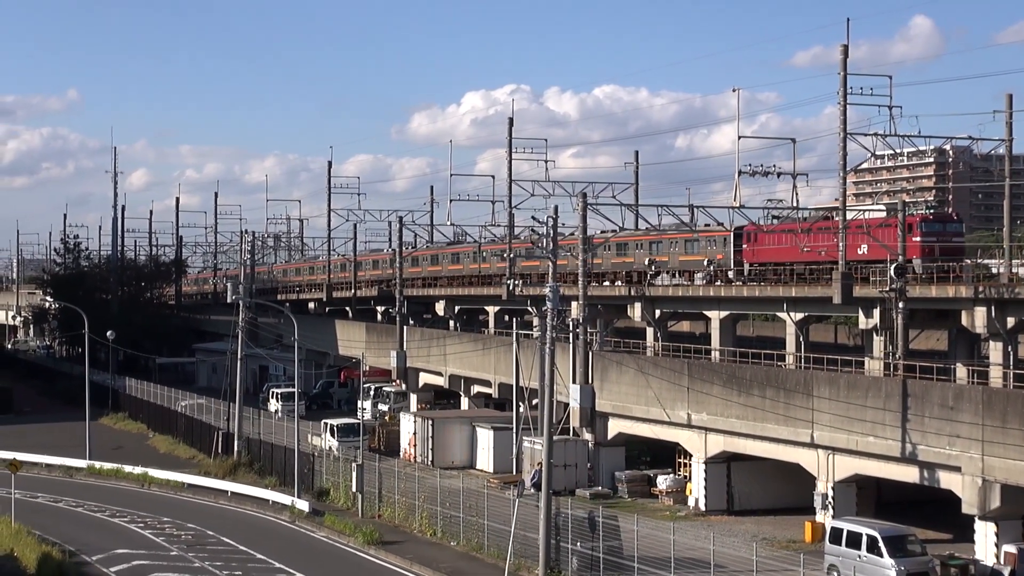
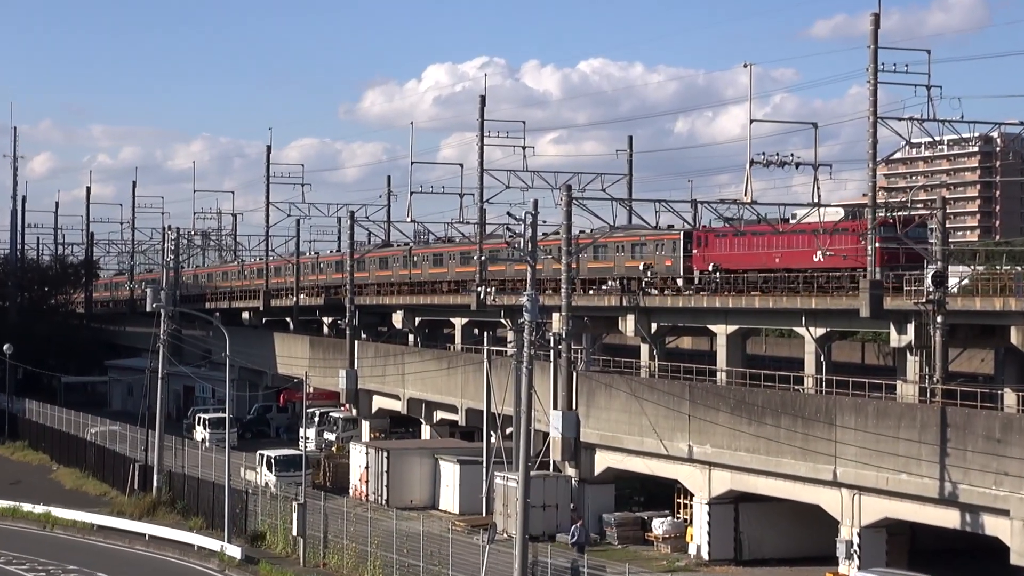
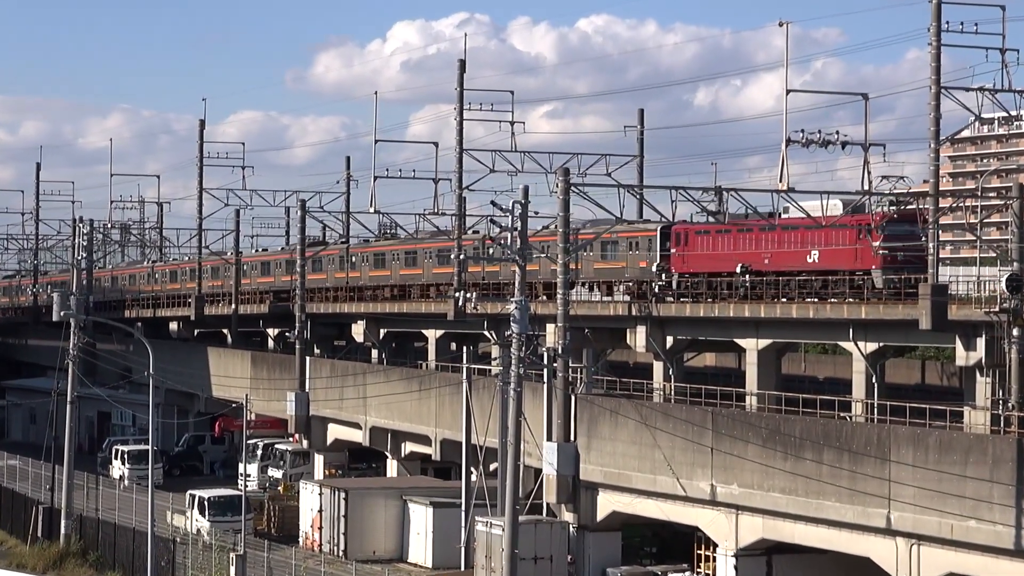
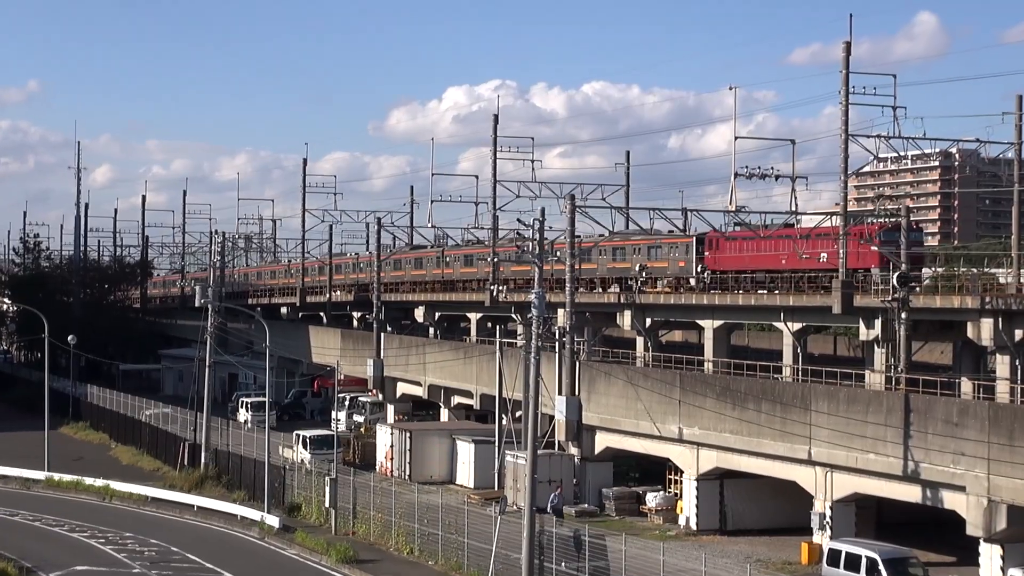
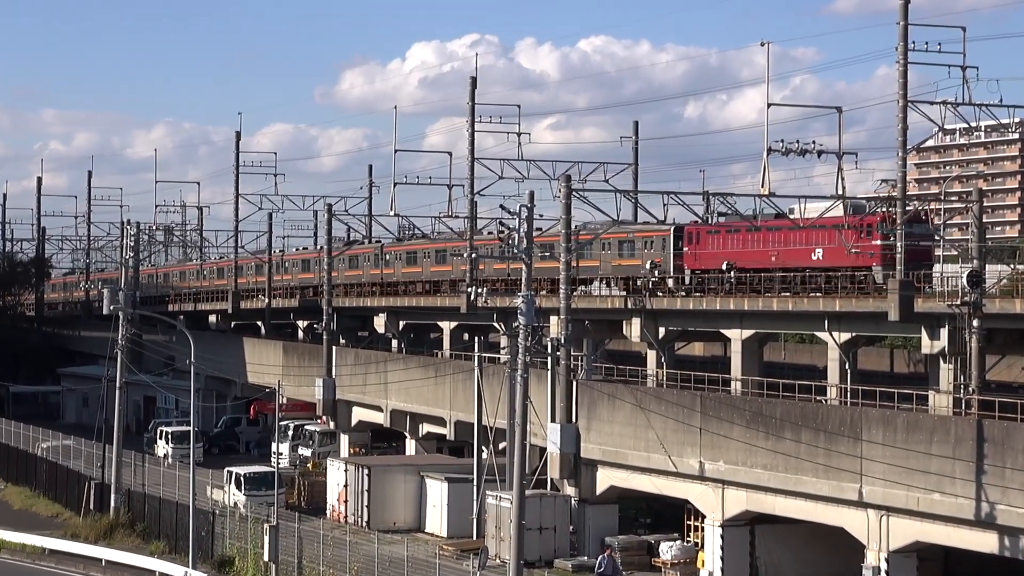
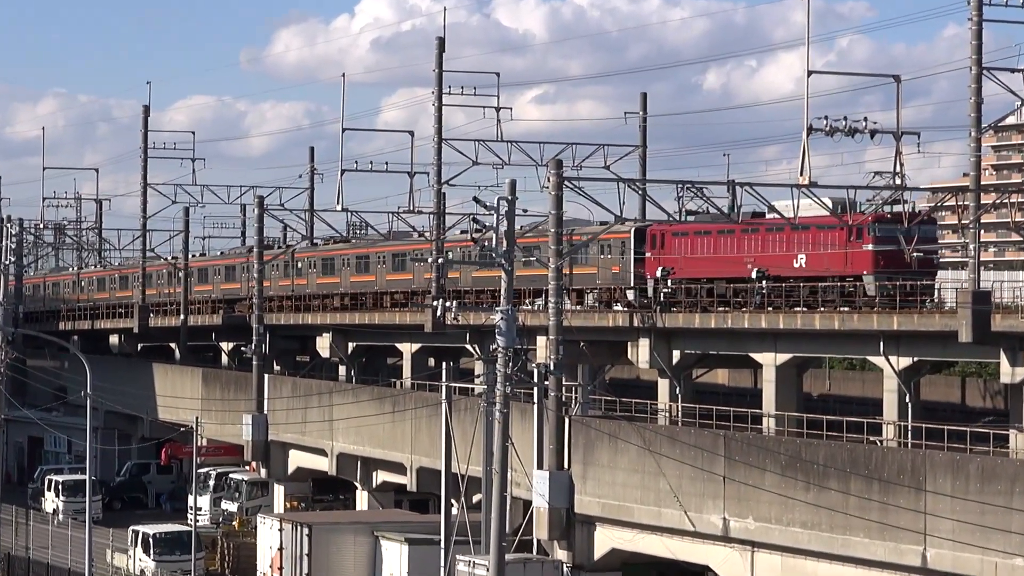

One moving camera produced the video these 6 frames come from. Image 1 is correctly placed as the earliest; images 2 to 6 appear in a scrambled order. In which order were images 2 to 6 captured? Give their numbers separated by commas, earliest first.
4, 2, 5, 3, 6
